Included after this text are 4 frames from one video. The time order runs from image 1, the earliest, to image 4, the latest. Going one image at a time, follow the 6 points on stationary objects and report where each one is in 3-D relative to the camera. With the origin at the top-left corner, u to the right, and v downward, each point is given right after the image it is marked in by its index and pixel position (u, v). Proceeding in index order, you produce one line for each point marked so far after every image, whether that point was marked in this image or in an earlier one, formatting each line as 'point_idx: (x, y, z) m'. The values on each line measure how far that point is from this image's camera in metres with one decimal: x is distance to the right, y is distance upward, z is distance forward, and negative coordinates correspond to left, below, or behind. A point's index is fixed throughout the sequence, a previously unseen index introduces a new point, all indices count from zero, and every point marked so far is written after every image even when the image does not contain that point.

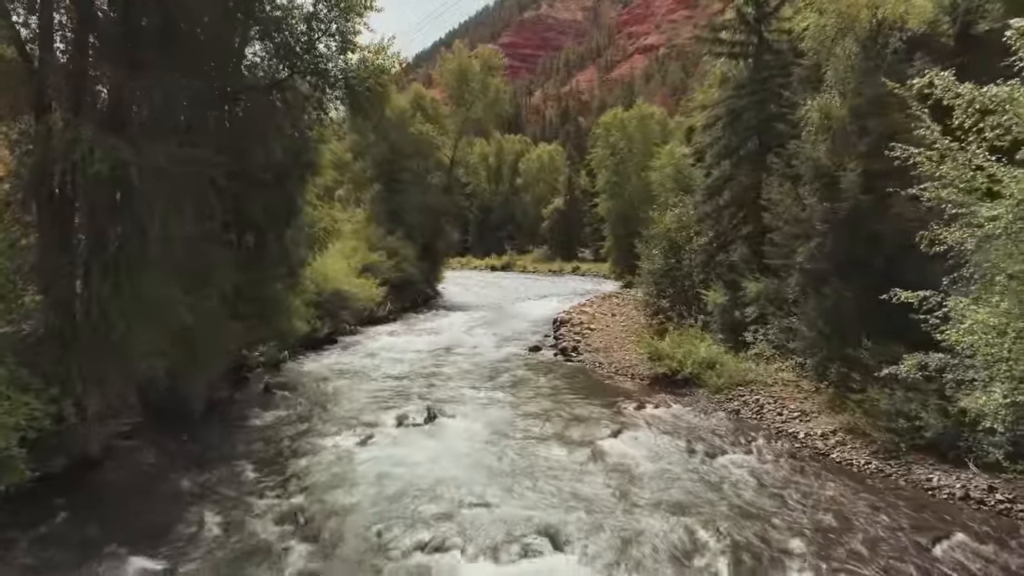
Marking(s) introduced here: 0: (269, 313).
0: (-6.2, -0.5, +16.8) m
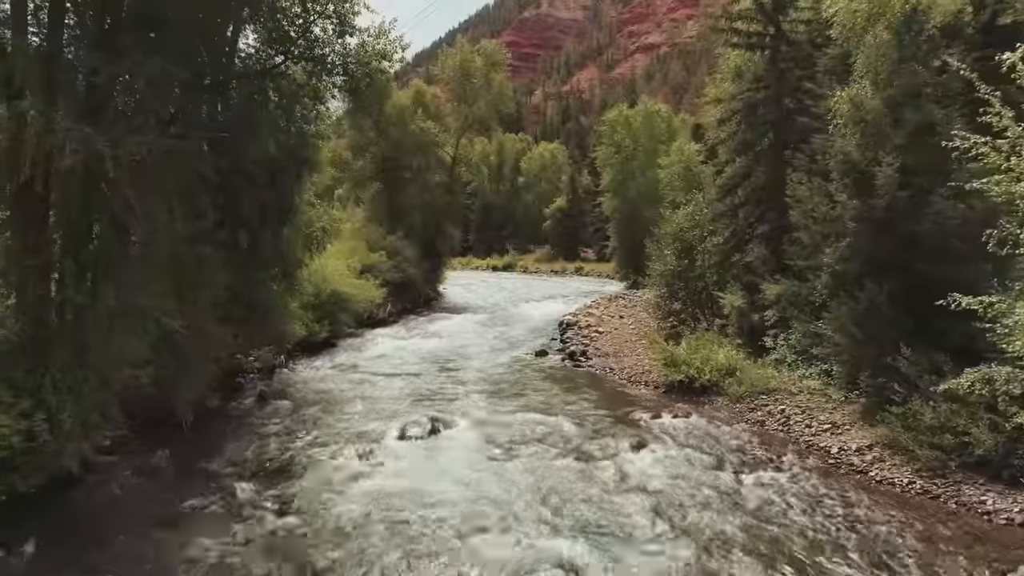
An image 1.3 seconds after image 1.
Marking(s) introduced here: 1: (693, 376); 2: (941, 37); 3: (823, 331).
0: (-6.0, -0.6, +15.8) m
1: (+4.7, -2.3, +17.2) m
2: (+9.5, +5.5, +14.7) m
3: (+7.5, -1.0, +15.9) m
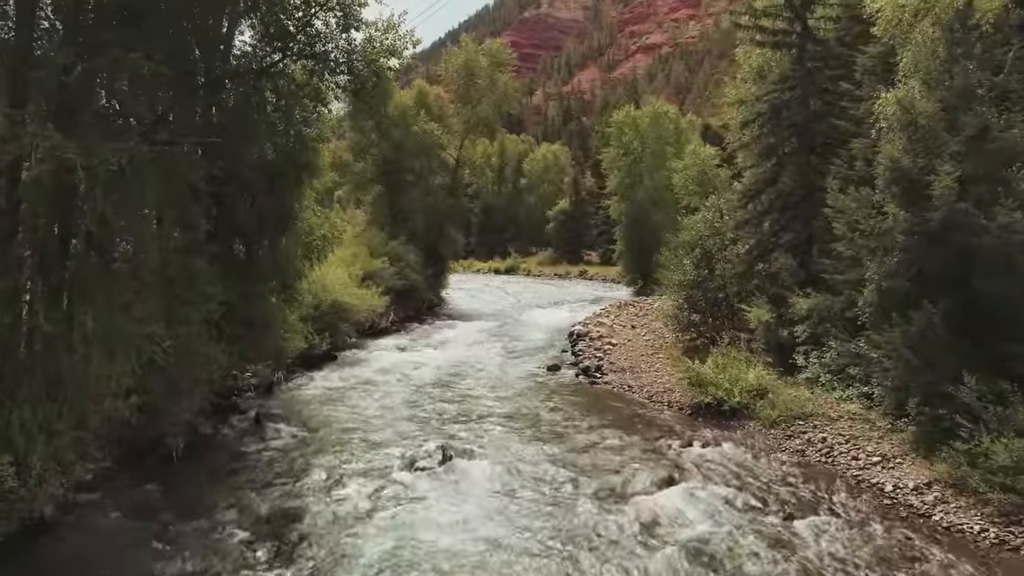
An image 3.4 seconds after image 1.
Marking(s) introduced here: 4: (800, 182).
0: (-5.6, -1.0, +14.6) m
1: (+5.1, -2.7, +16.0) m
2: (+9.9, +5.1, +13.5) m
3: (+7.9, -1.4, +14.7) m
4: (+8.5, +3.1, +19.7) m
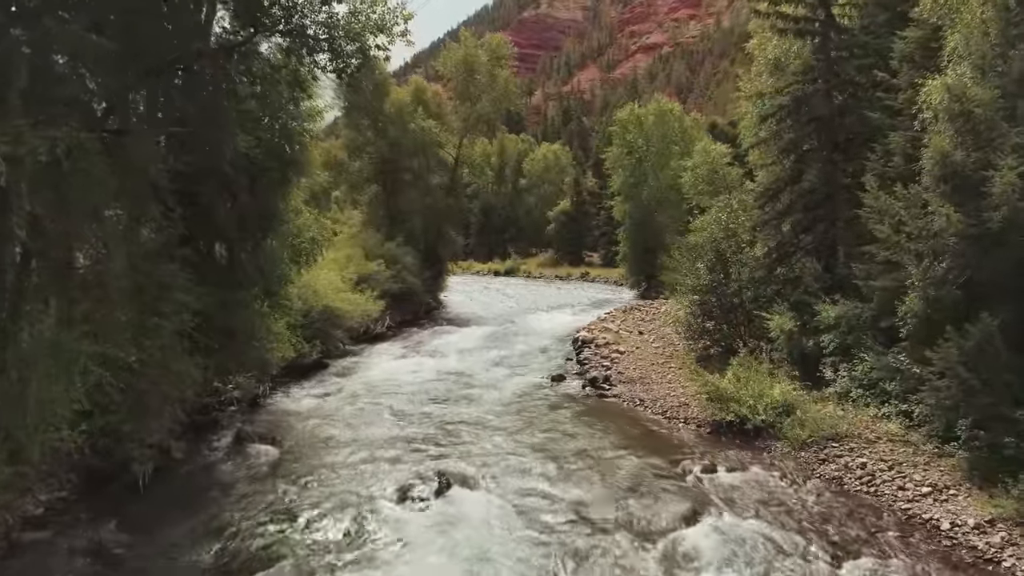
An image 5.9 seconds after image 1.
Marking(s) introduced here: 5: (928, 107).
0: (-5.5, -1.1, +13.2) m
1: (+5.1, -2.8, +14.6) m
2: (+10.0, +5.0, +12.2) m
3: (+7.9, -1.6, +13.4) m
4: (+8.6, +3.0, +18.3) m
5: (+8.3, +3.6, +13.5) m
